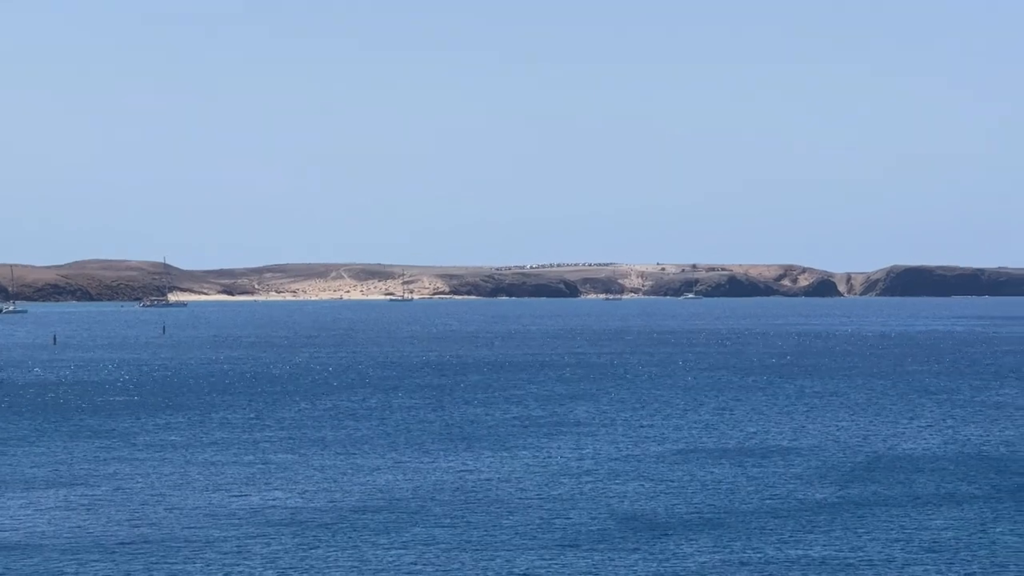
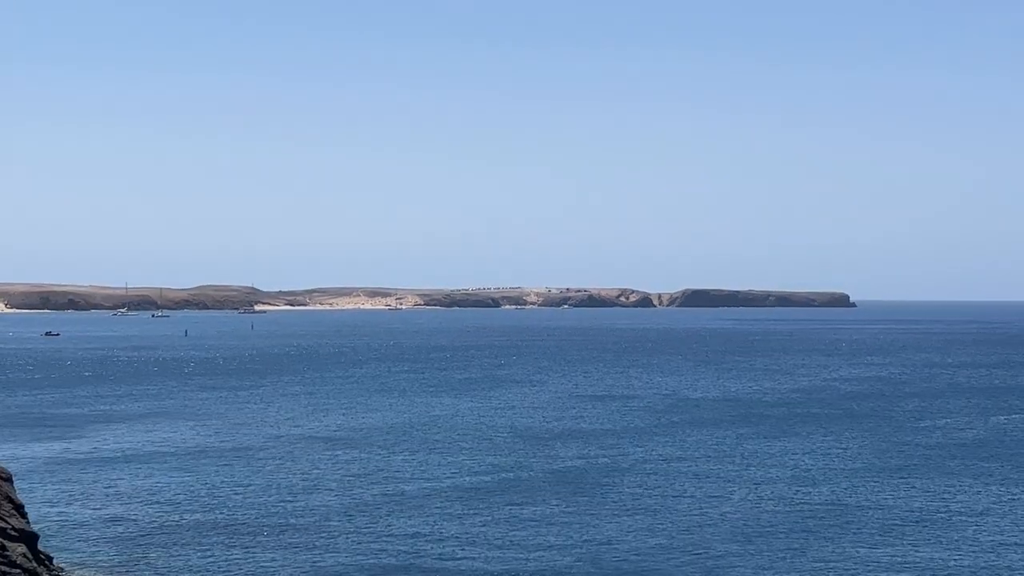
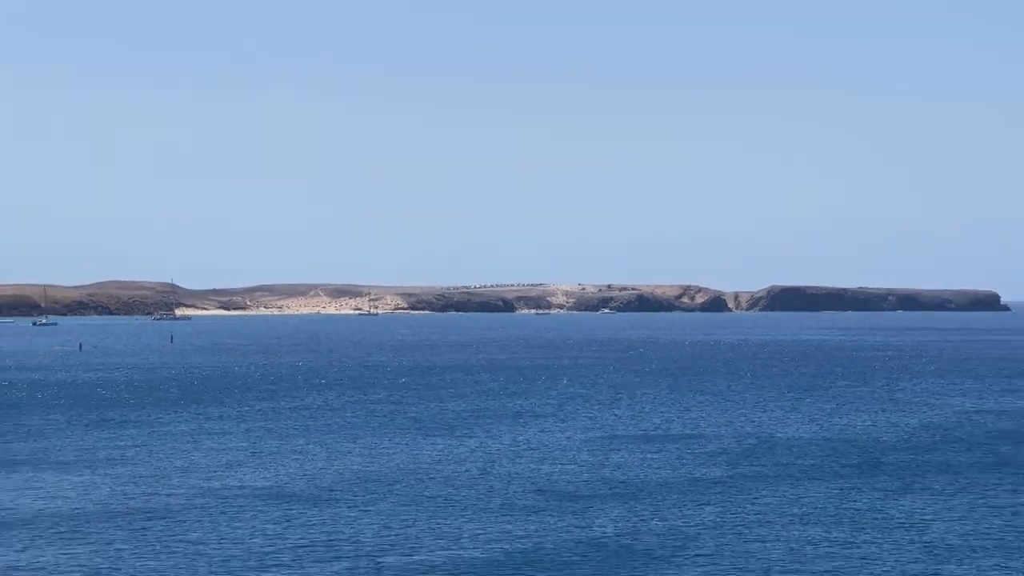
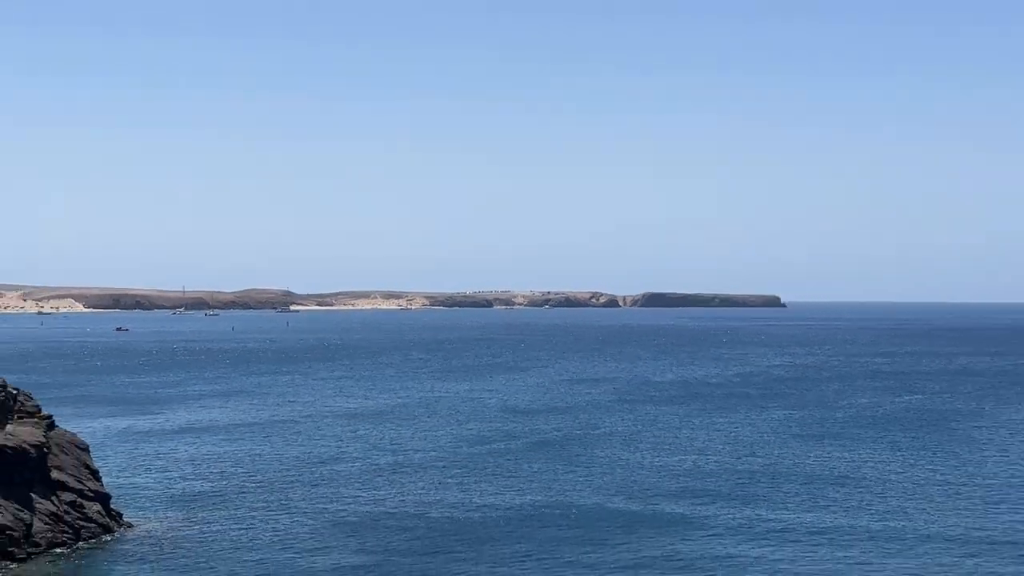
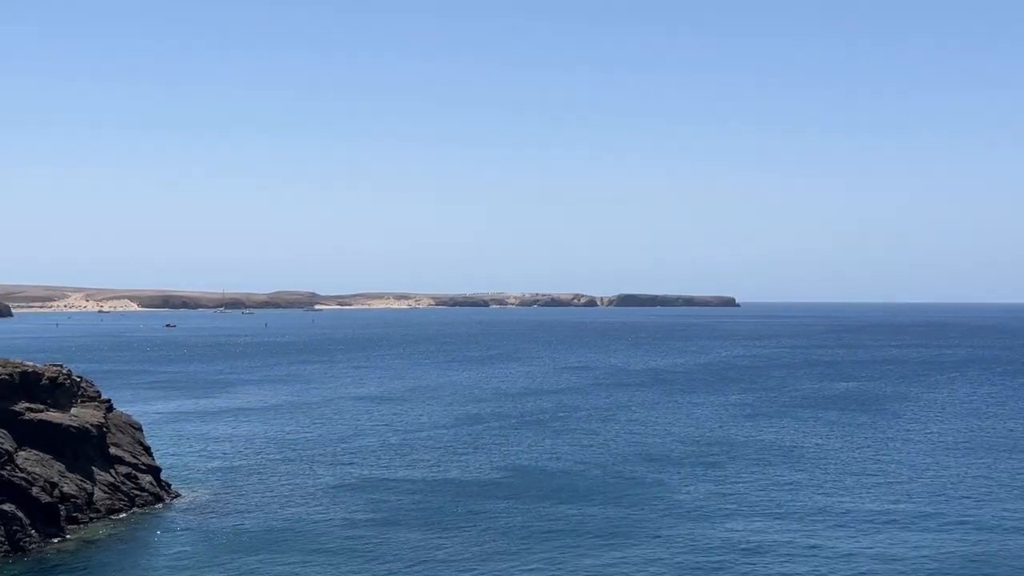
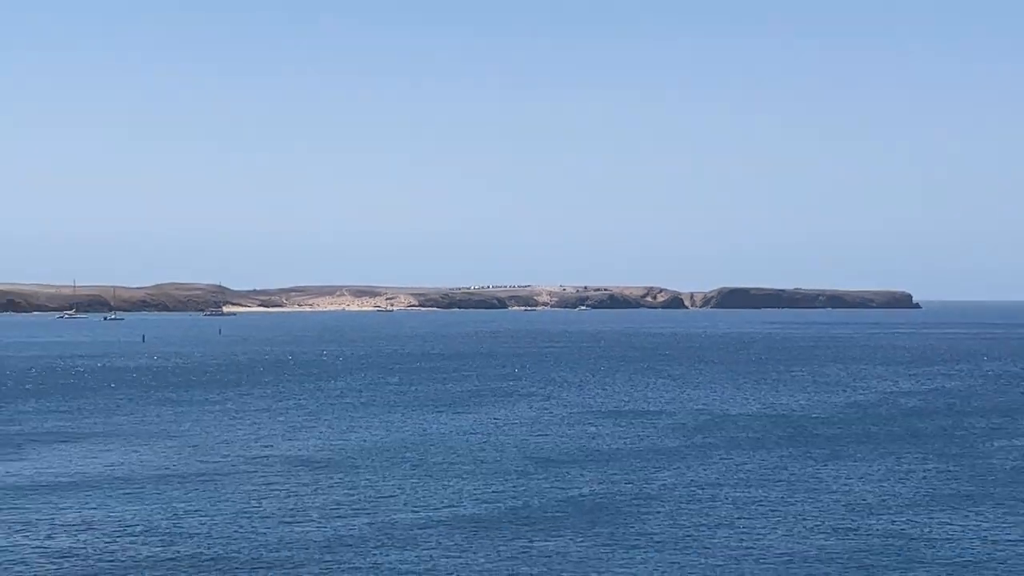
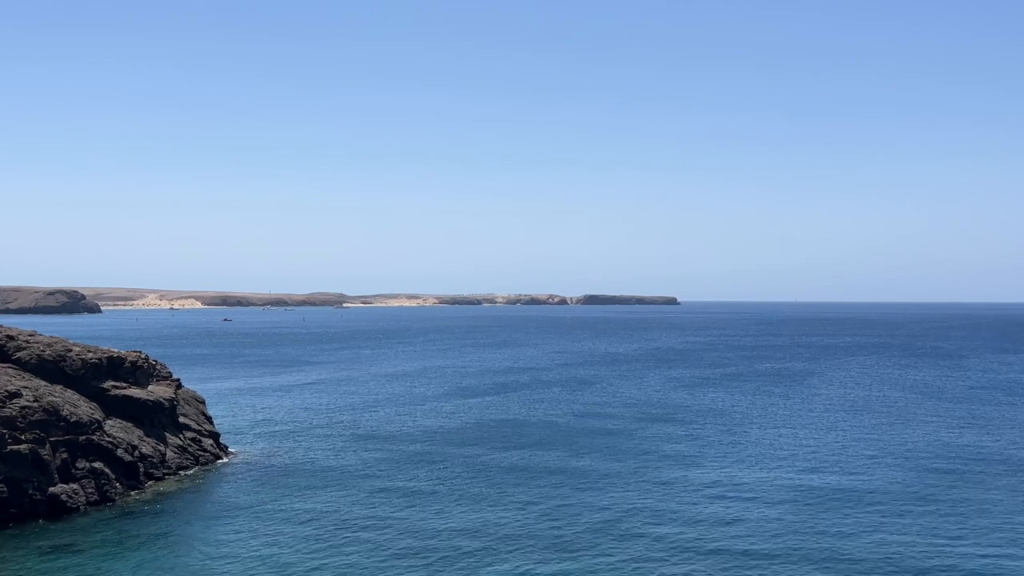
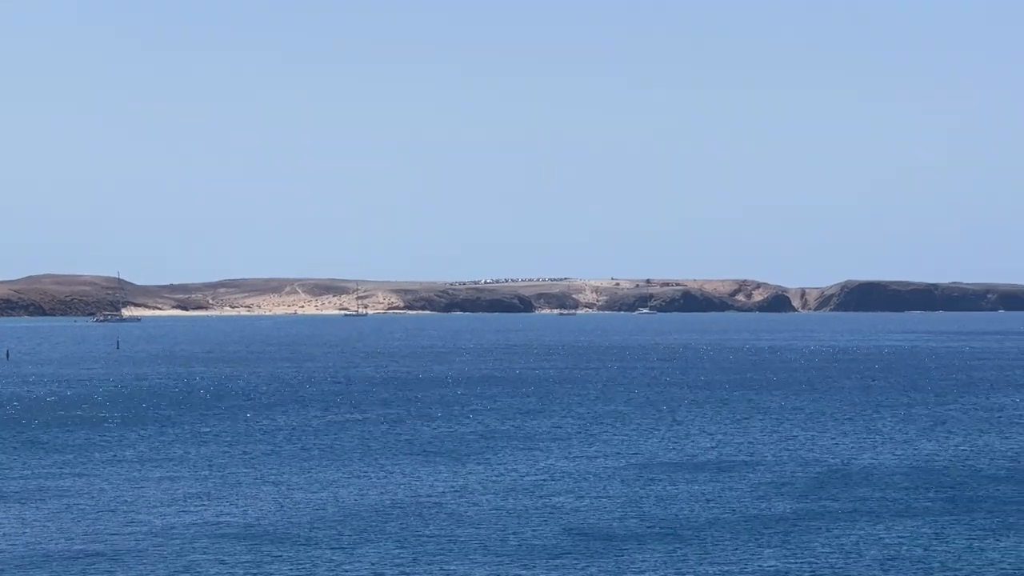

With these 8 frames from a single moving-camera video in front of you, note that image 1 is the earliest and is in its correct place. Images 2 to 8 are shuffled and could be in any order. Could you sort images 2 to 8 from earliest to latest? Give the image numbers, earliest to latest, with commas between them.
8, 3, 6, 2, 4, 5, 7
